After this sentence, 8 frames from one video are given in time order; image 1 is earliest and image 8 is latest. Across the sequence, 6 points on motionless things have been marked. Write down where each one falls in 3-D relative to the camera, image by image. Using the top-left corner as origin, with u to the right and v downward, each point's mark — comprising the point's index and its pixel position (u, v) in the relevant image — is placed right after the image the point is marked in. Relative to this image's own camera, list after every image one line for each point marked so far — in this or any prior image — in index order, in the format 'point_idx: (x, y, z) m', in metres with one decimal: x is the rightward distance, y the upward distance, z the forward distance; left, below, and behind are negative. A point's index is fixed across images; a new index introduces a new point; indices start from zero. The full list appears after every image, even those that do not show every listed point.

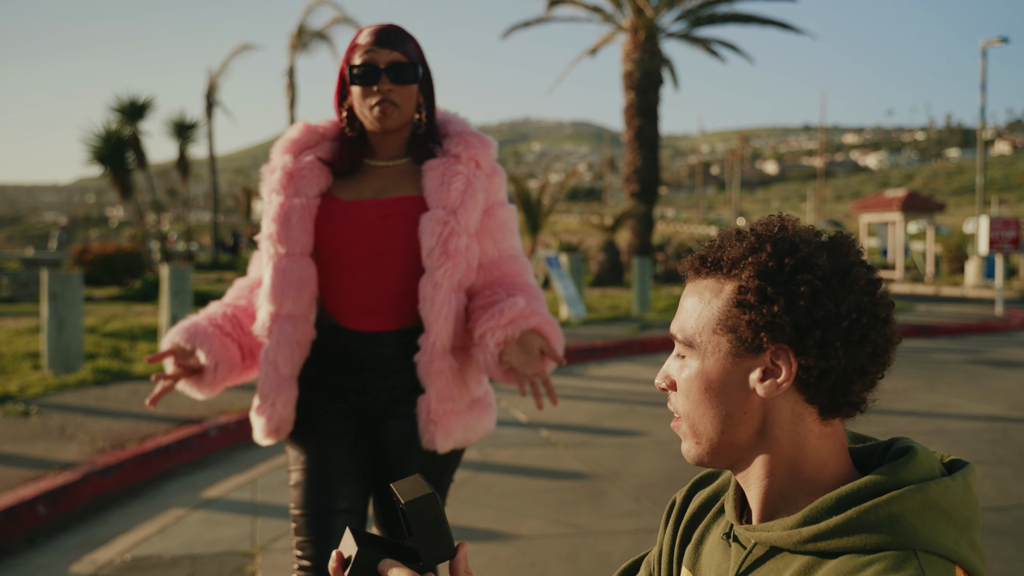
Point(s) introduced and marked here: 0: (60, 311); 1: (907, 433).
0: (-4.4, -0.2, +8.2) m
1: (+3.0, -1.1, +6.4) m
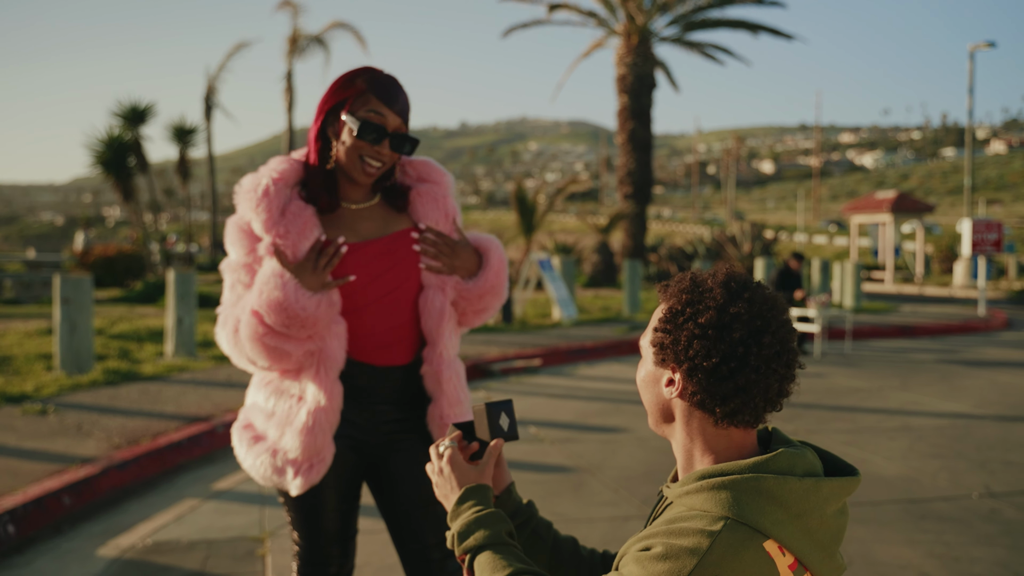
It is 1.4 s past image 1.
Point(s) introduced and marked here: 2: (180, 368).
0: (-4.5, -0.3, +8.6) m
1: (+2.9, -1.1, +6.8) m
2: (-3.6, -0.9, +9.1) m
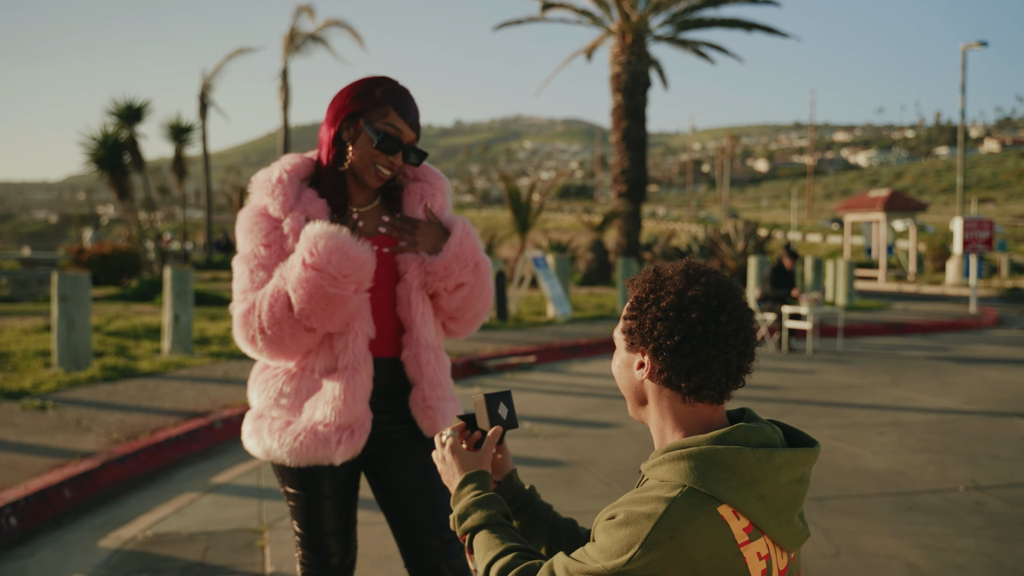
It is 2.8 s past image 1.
0: (-4.5, -0.2, +8.6) m
1: (+2.9, -1.1, +6.9) m
2: (-3.6, -0.8, +9.1) m
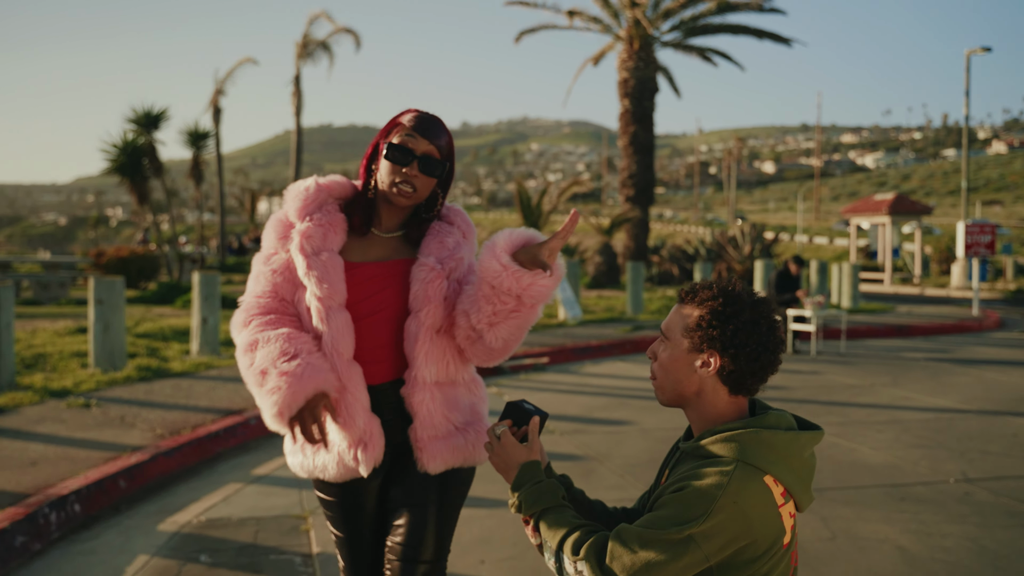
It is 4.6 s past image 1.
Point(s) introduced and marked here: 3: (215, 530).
0: (-4.4, -0.3, +9.0) m
1: (+3.0, -1.2, +7.3) m
2: (-3.5, -0.9, +9.6) m
3: (-1.6, -1.3, +4.6) m
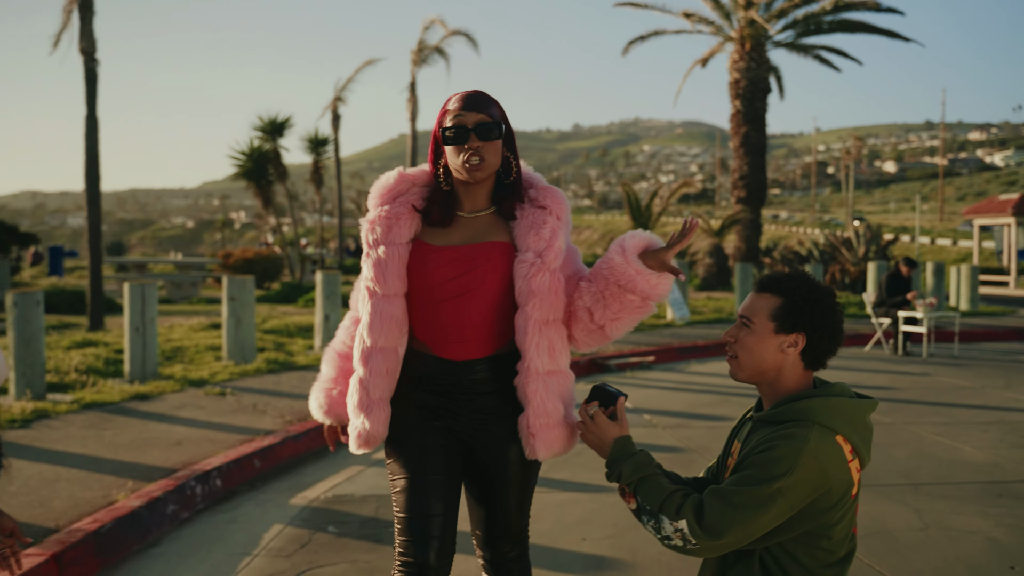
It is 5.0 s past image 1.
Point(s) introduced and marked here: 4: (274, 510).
0: (-3.2, -0.3, +9.9) m
1: (+3.9, -1.1, +7.2) m
2: (-2.2, -0.9, +10.3) m
3: (-1.1, -1.3, +5.1) m
4: (-1.5, -1.3, +5.2) m
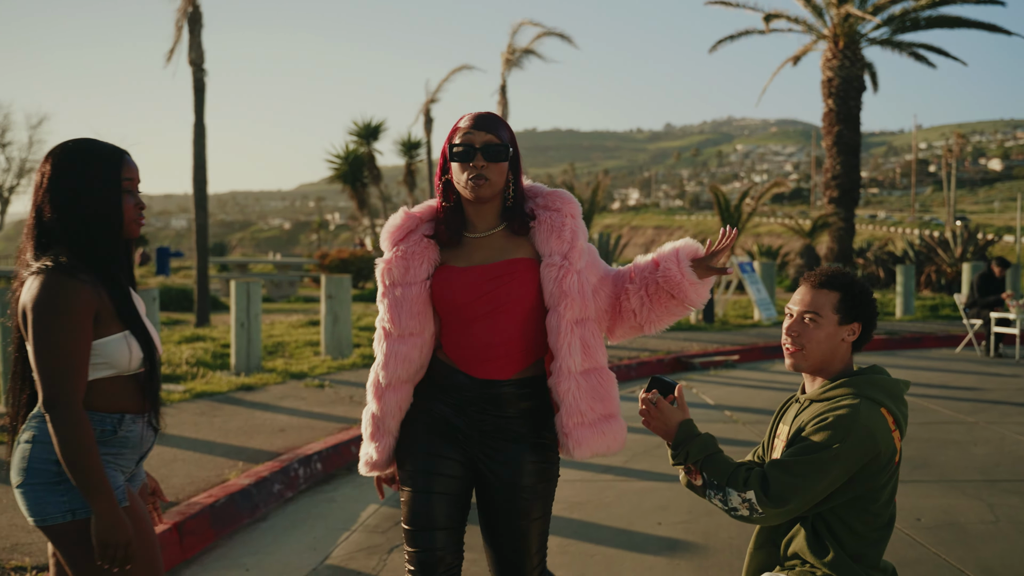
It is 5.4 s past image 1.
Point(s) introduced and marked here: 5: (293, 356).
0: (-2.2, -0.2, +10.5) m
1: (+4.6, -1.1, +7.1) m
2: (-1.2, -0.8, +10.8) m
3: (-0.5, -1.3, +5.6) m
4: (-0.9, -1.3, +5.6) m
5: (-2.8, -0.8, +10.9) m
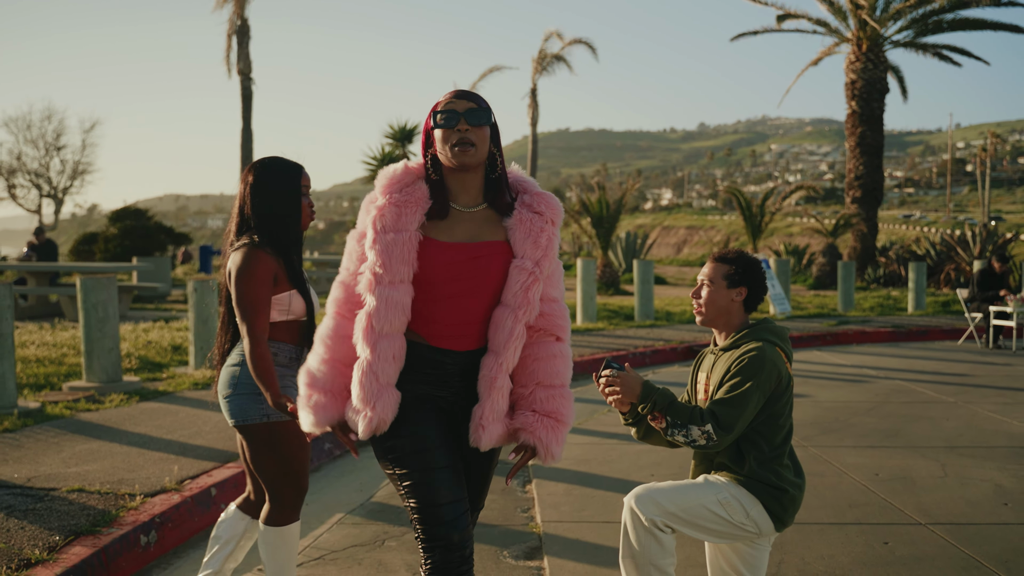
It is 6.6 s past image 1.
0: (-1.9, -0.1, +11.4) m
1: (+4.8, -1.1, +7.7) m
2: (-0.9, -0.7, +11.7) m
3: (-0.4, -1.2, +6.4) m
4: (-0.8, -1.2, +6.5) m
5: (-2.5, -0.7, +11.8) m
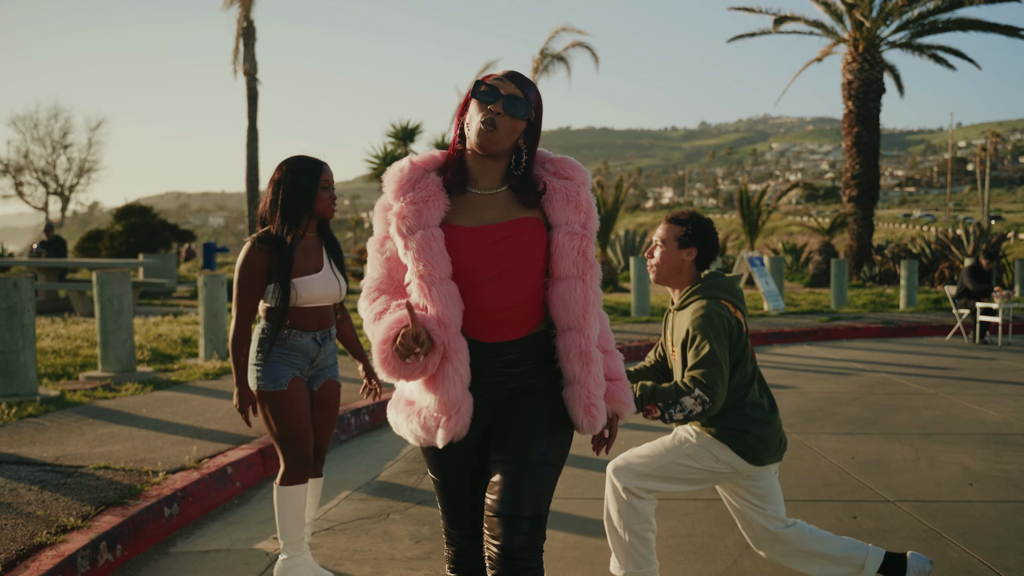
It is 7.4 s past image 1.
0: (-1.9, -0.1, +11.7) m
1: (+4.7, -1.0, +8.0) m
2: (-0.9, -0.7, +12.0) m
3: (-0.4, -1.1, +6.7) m
4: (-0.8, -1.2, +6.8) m
5: (-2.5, -0.7, +12.2) m
